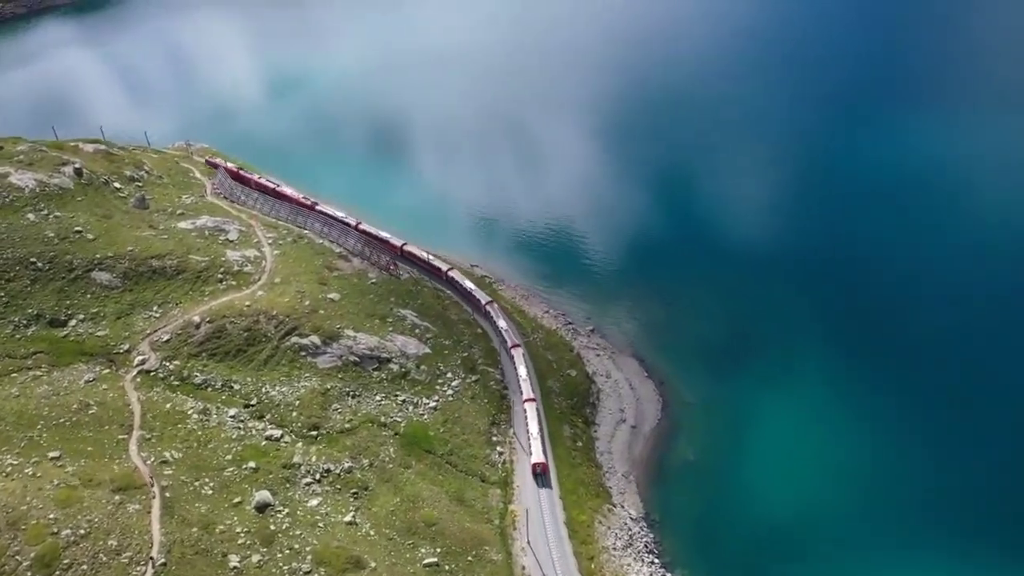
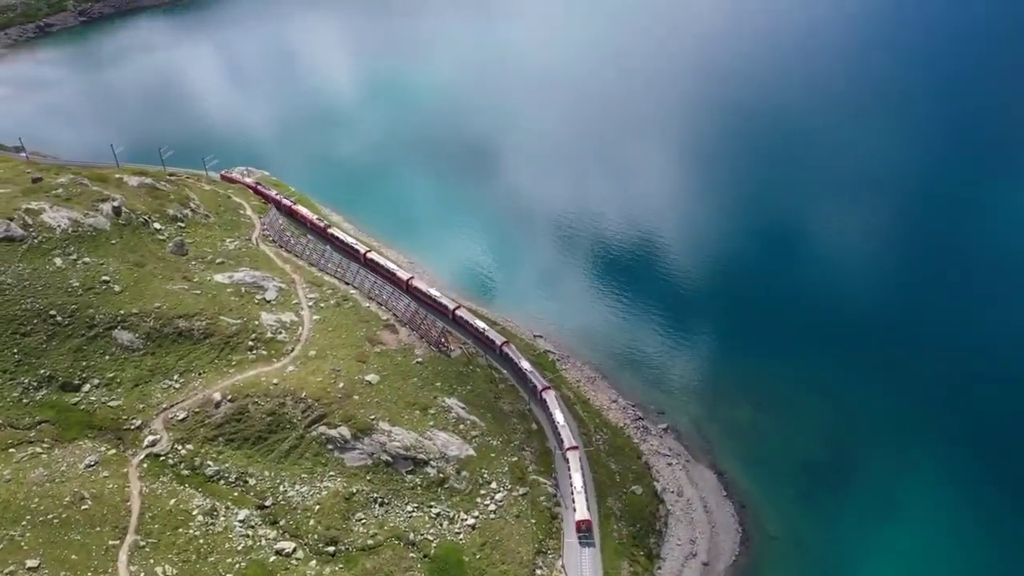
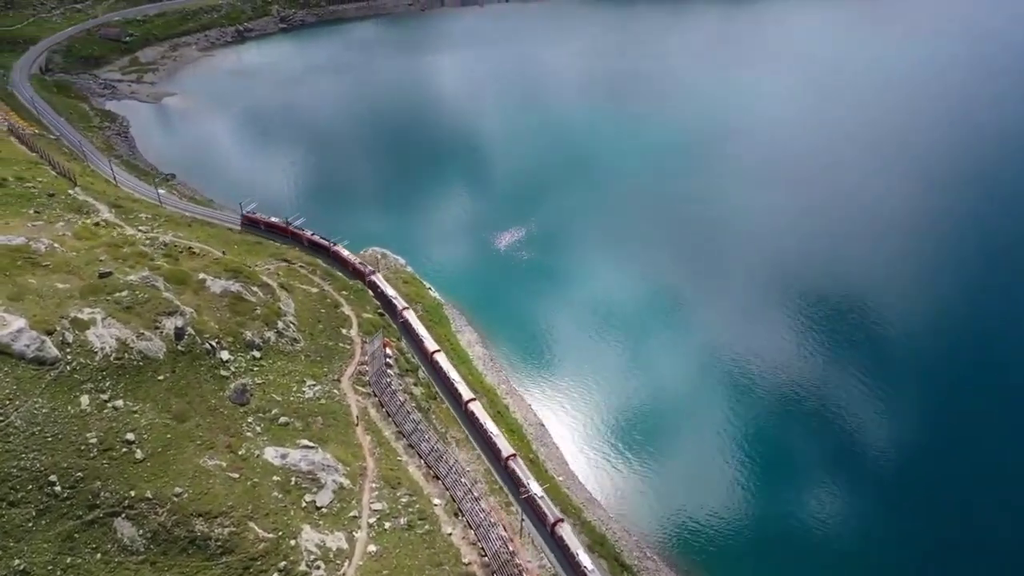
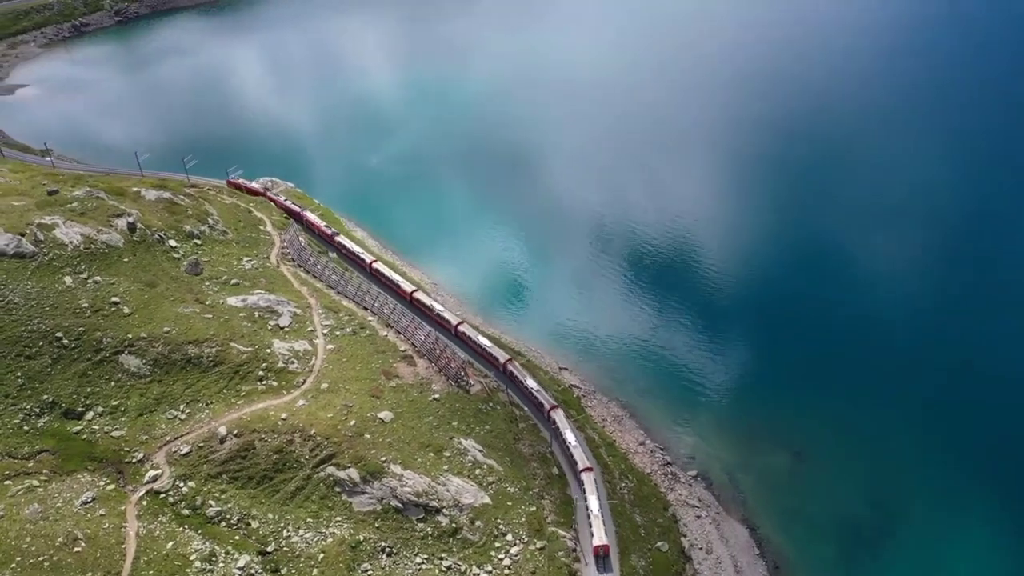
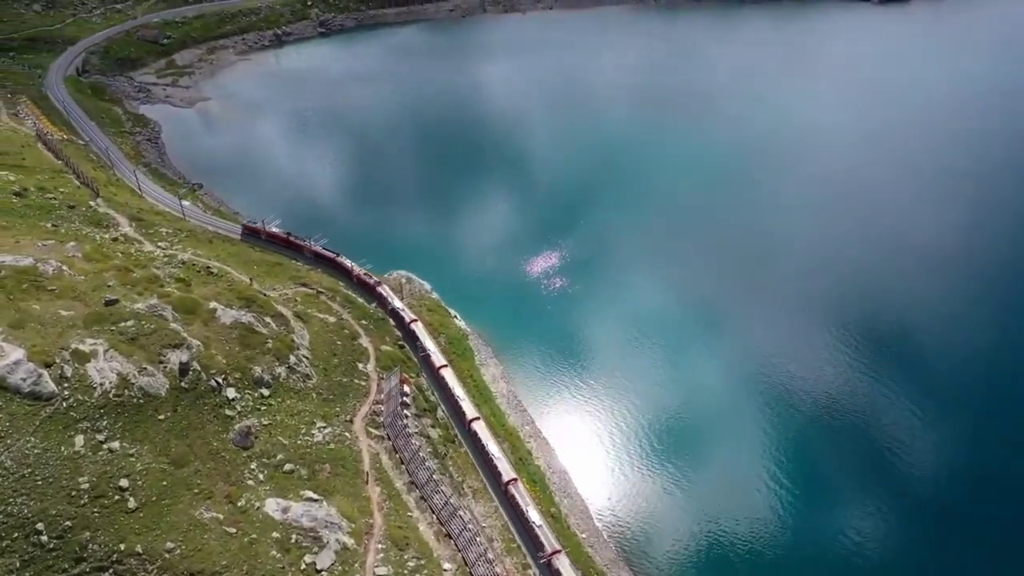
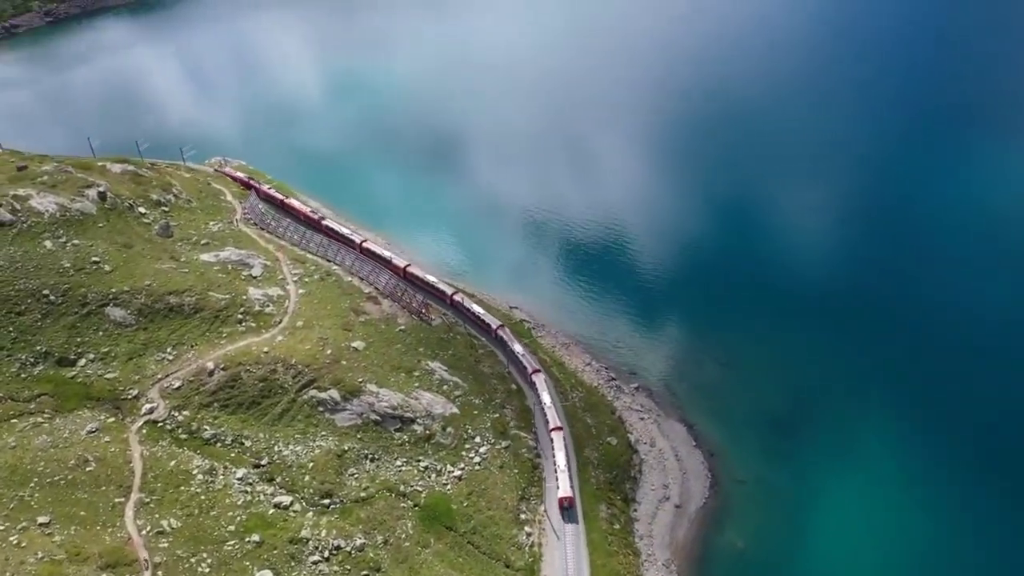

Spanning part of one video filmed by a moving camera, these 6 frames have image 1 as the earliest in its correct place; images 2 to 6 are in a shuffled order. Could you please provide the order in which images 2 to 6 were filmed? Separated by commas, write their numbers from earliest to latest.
6, 2, 4, 3, 5
